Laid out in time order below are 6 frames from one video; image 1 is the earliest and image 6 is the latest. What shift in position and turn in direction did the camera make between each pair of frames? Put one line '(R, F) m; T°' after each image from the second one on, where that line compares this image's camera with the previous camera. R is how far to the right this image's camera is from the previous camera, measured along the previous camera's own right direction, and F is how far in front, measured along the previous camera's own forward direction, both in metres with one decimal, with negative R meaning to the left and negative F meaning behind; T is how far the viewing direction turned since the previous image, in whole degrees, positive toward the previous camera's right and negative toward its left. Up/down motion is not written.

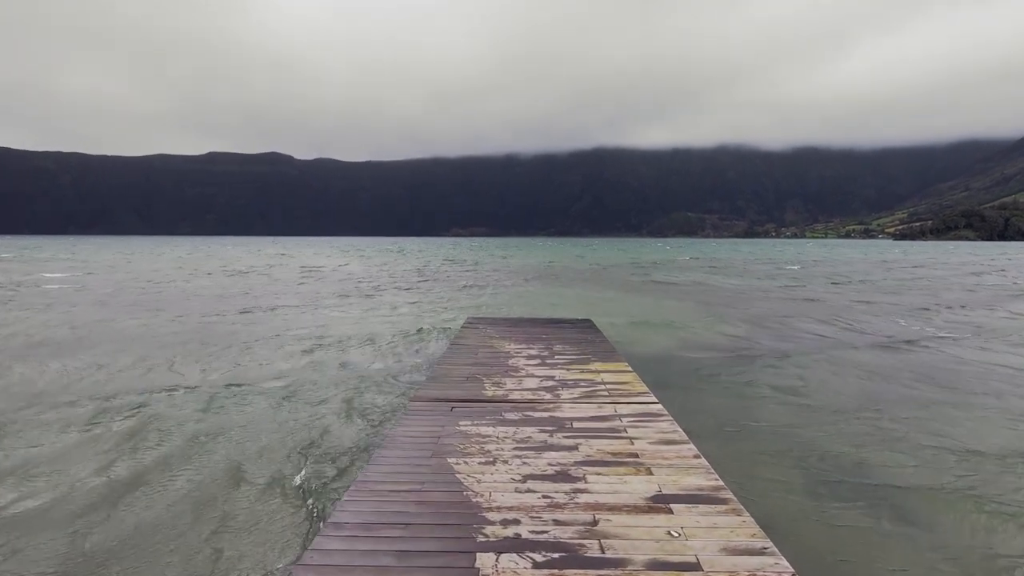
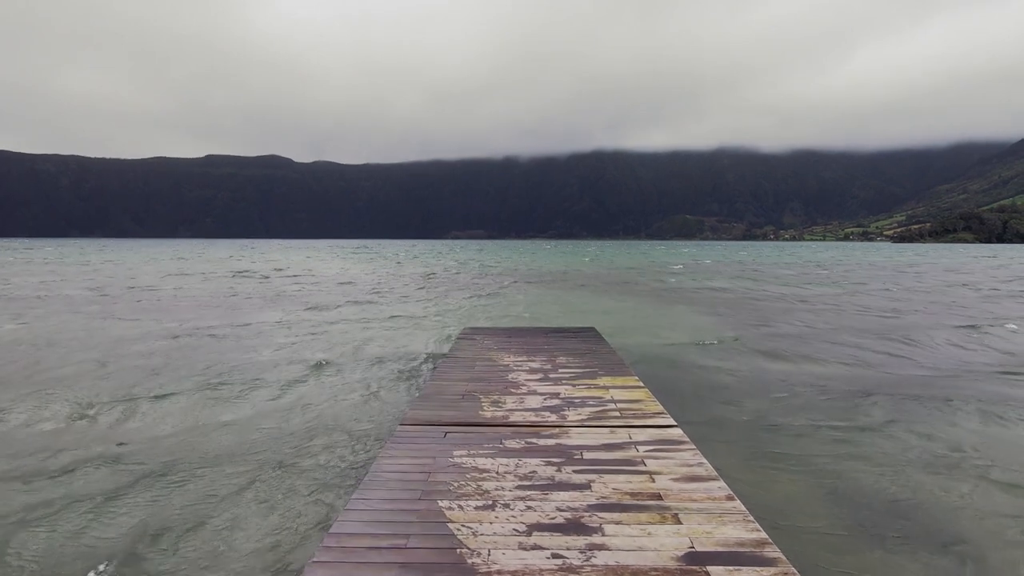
(0.0, +0.8) m; 0°
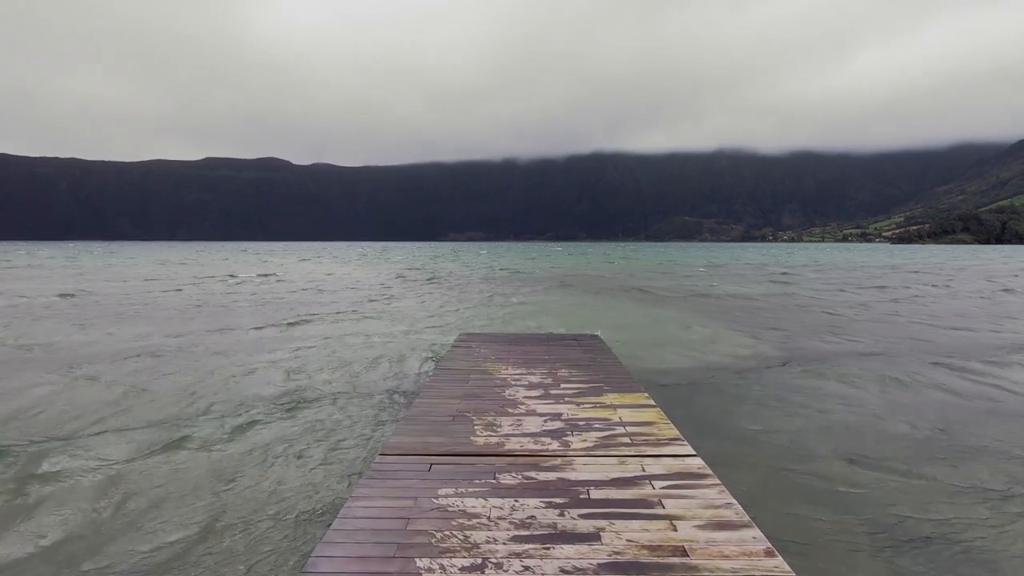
(0.0, +0.9) m; 0°
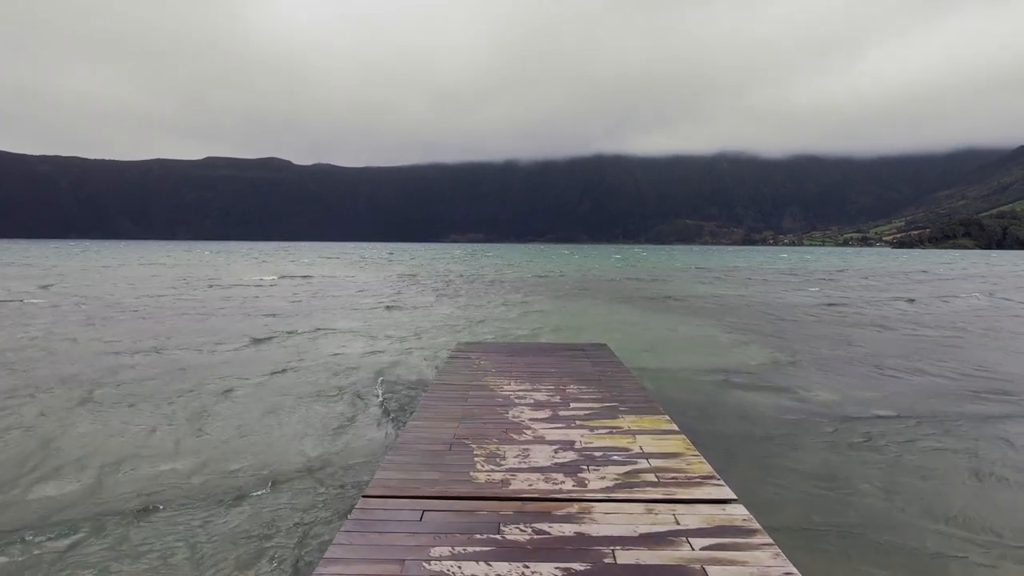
(-0.1, +1.0) m; 0°
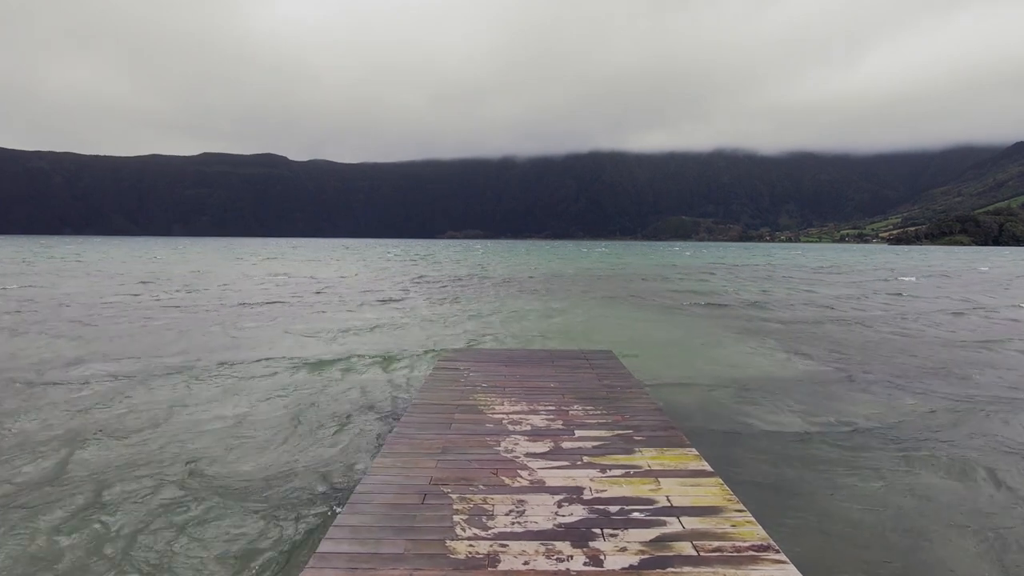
(+0.1, +1.4) m; 0°
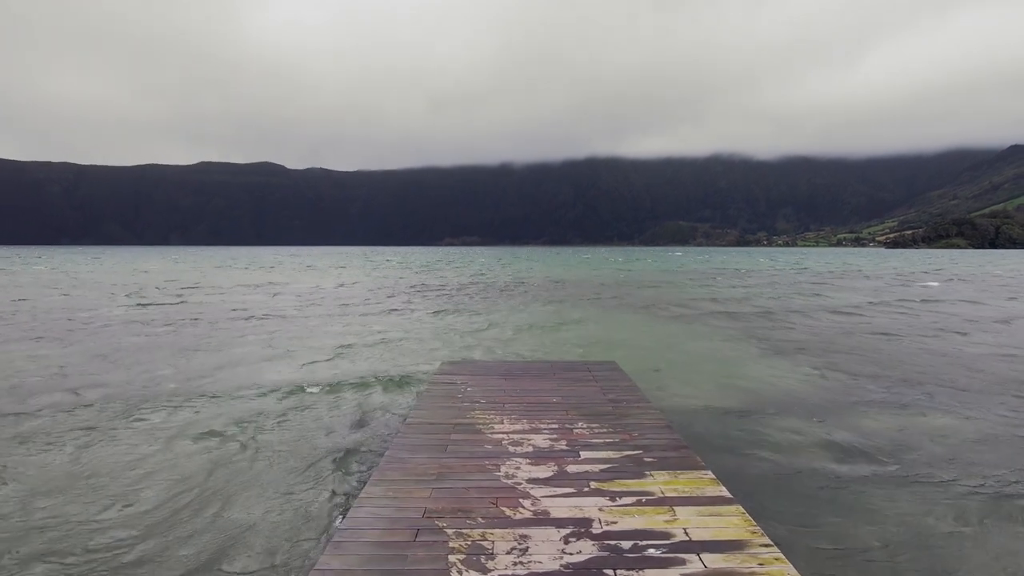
(0.0, +0.4) m; 0°
